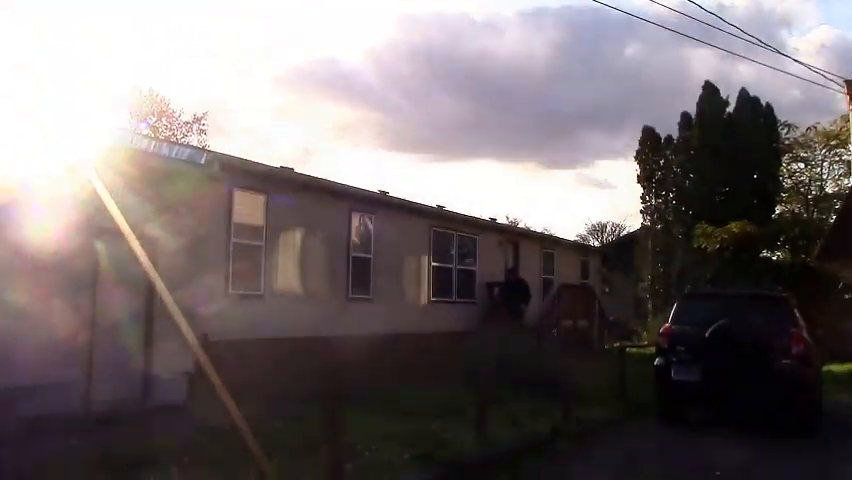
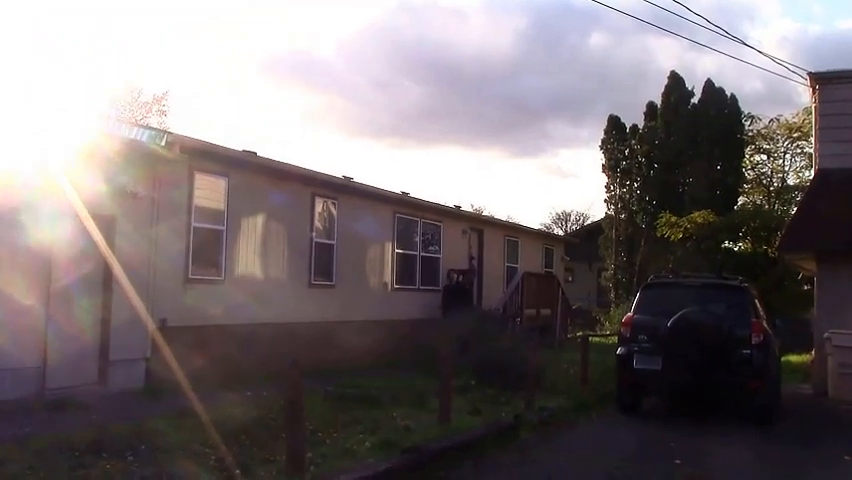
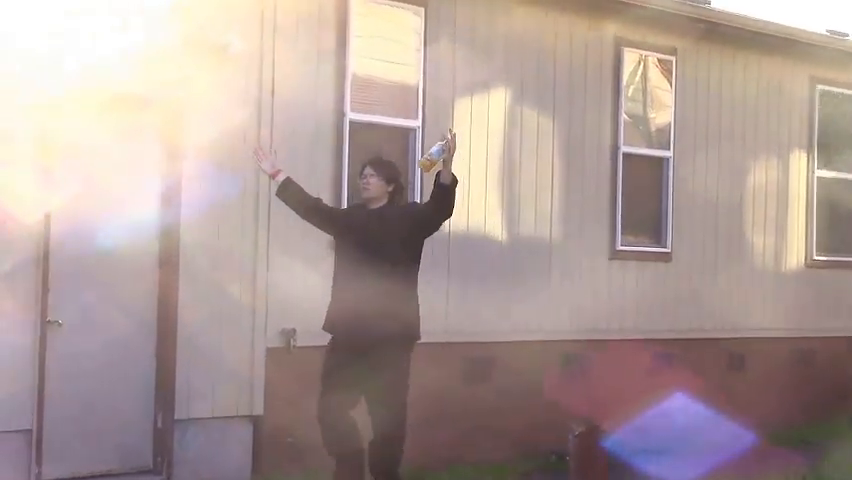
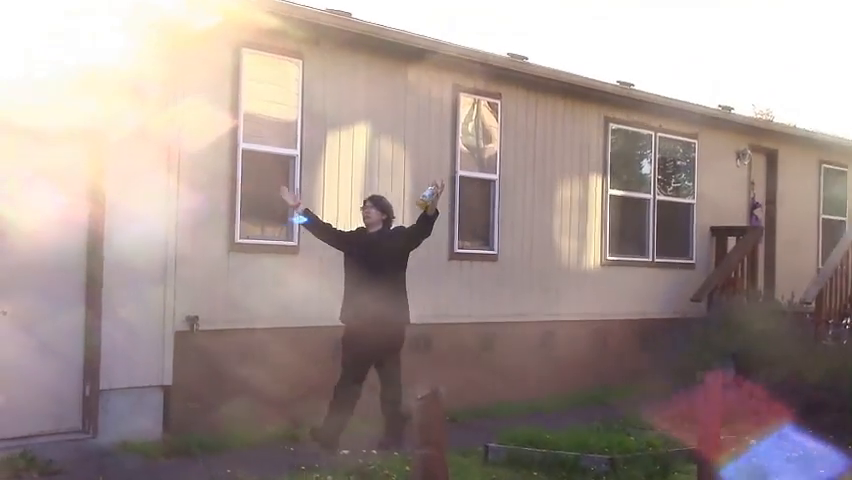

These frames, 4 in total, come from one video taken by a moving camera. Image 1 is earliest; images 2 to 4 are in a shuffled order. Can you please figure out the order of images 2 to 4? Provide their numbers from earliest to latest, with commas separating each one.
2, 4, 3
